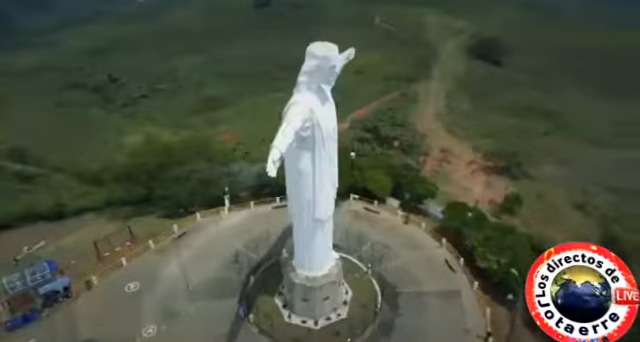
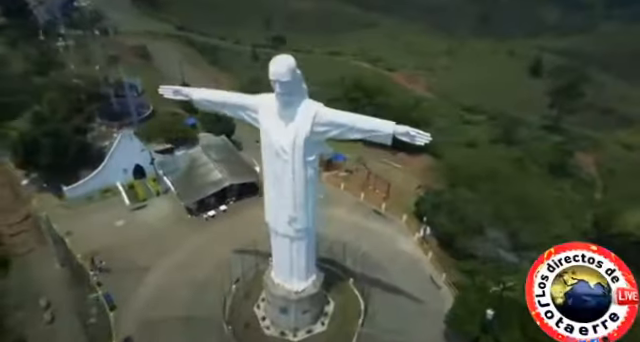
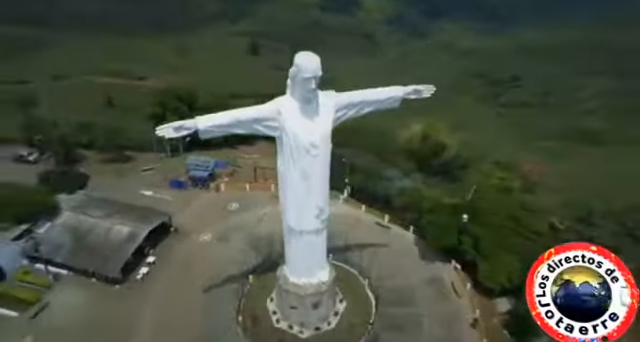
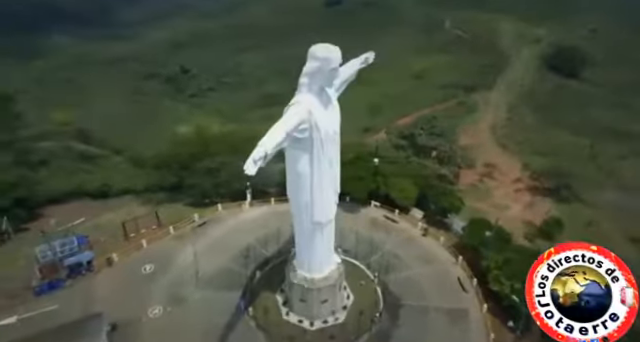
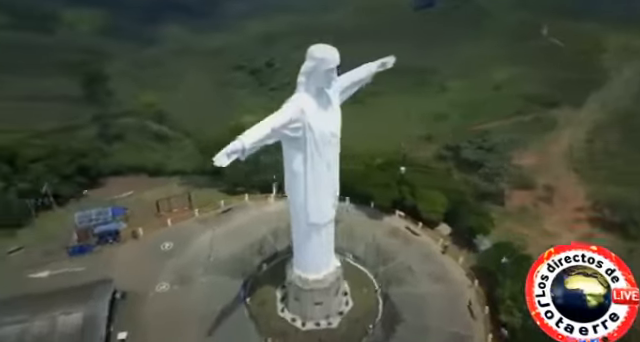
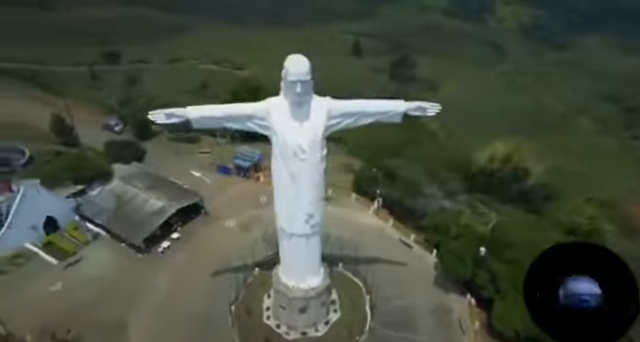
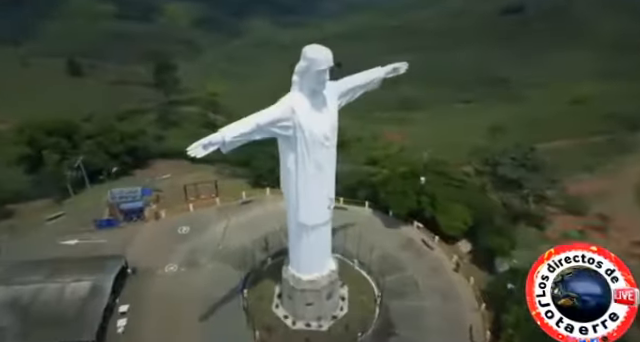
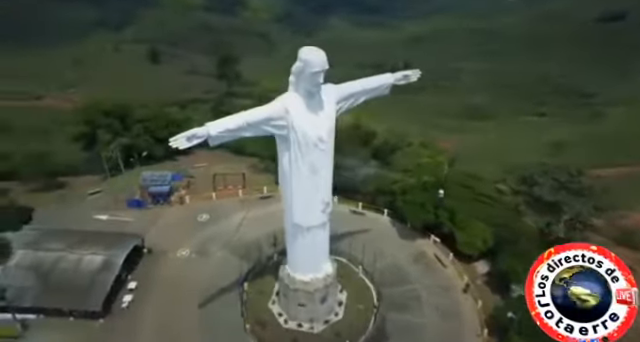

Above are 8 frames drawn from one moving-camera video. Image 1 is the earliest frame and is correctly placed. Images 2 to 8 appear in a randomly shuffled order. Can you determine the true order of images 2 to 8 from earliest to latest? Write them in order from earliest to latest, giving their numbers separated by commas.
4, 5, 7, 8, 3, 6, 2
